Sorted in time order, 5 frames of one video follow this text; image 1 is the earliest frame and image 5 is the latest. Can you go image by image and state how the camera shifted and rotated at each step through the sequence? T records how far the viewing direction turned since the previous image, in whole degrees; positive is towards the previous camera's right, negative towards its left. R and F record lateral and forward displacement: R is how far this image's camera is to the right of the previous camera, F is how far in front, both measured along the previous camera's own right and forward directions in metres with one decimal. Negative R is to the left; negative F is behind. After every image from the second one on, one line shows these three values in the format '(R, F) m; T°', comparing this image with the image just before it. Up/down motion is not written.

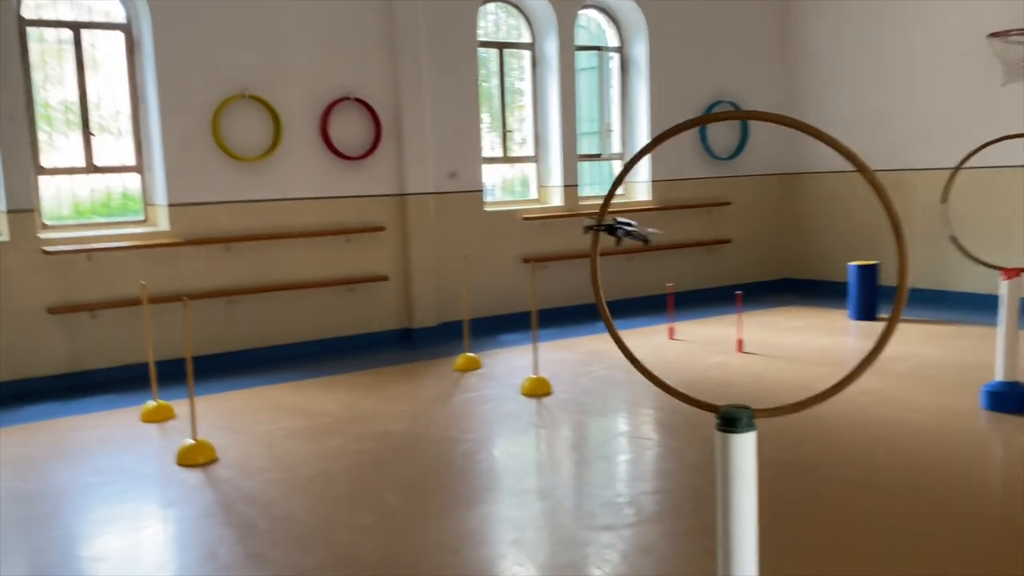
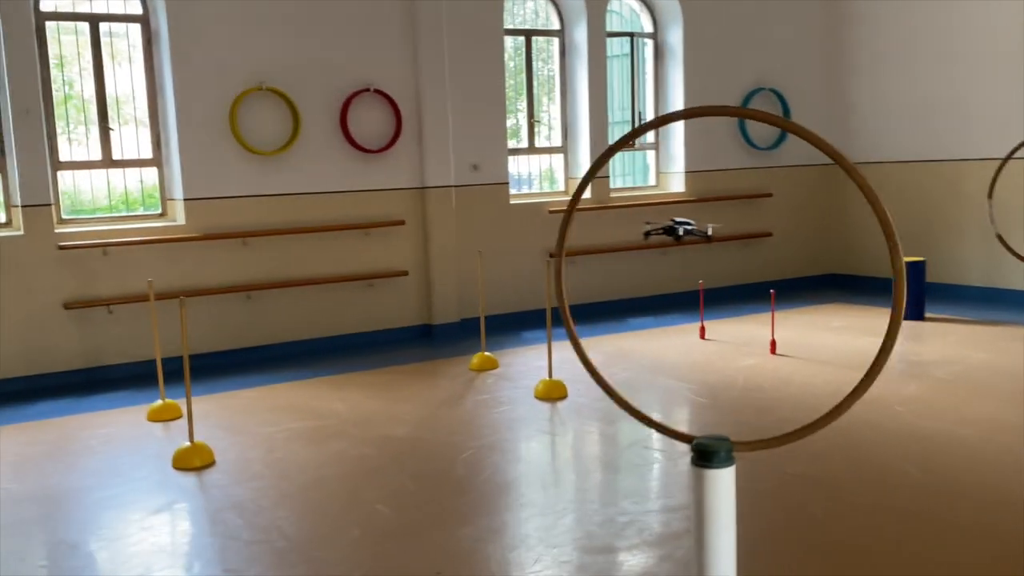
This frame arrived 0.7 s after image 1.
(+0.2, +0.2) m; -3°
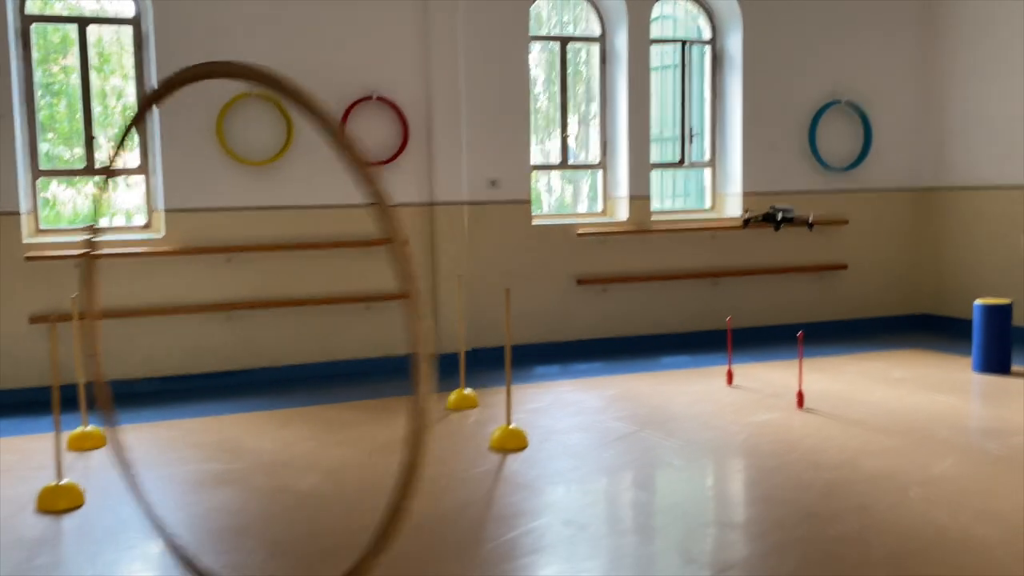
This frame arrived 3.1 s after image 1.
(+0.7, +0.7) m; -8°
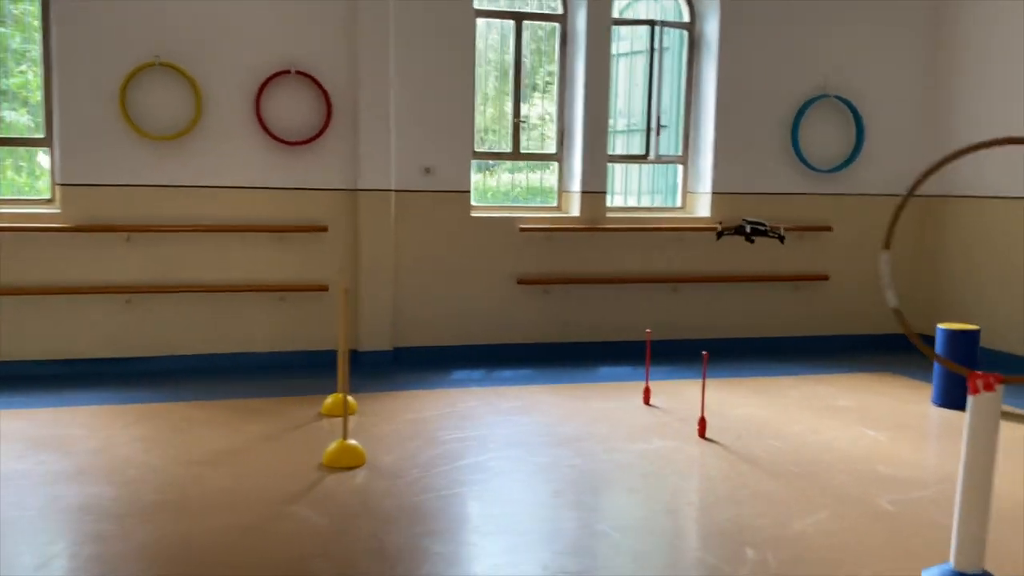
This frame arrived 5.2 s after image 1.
(+0.8, +0.5) m; -4°
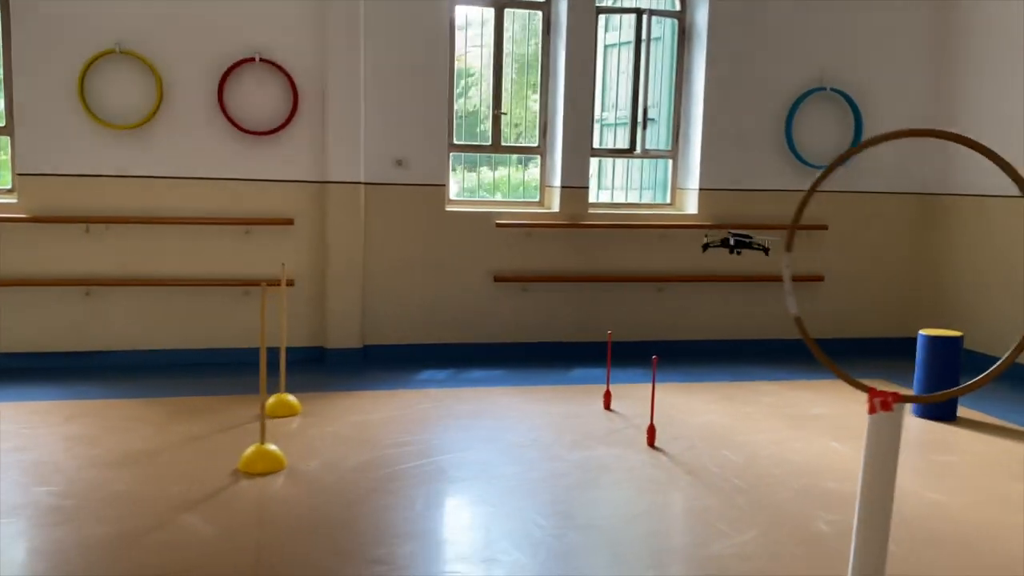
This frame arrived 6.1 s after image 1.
(+0.4, +0.2) m; -2°
